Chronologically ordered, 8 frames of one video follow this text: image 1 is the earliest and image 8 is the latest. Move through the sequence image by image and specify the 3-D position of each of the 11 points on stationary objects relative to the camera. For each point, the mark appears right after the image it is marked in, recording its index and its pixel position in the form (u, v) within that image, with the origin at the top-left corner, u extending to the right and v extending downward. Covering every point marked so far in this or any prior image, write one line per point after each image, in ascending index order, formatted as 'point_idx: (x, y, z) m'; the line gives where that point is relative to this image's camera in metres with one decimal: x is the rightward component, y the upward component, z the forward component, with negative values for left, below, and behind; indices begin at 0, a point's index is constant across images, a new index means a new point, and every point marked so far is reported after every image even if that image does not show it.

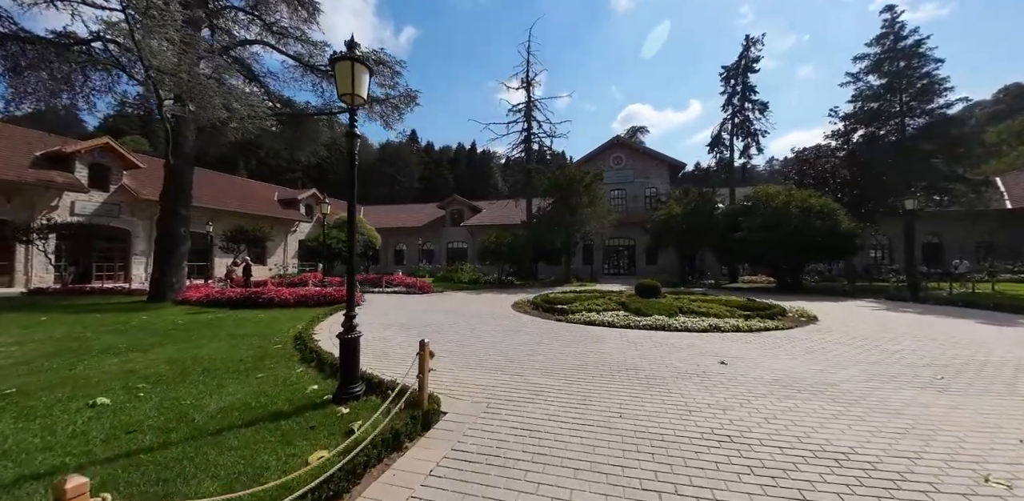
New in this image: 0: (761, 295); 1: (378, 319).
0: (+10.5, -1.8, +15.5) m
1: (-2.9, -1.5, +7.8) m
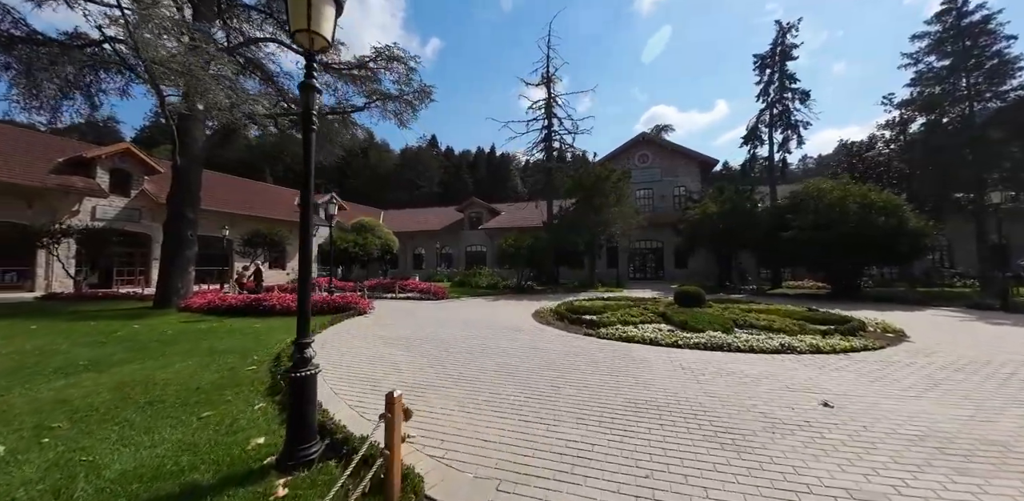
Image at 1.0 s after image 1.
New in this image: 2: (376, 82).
0: (+11.2, -1.9, +13.8) m
1: (-2.5, -1.5, +6.9) m
2: (-5.7, +7.0, +15.8) m
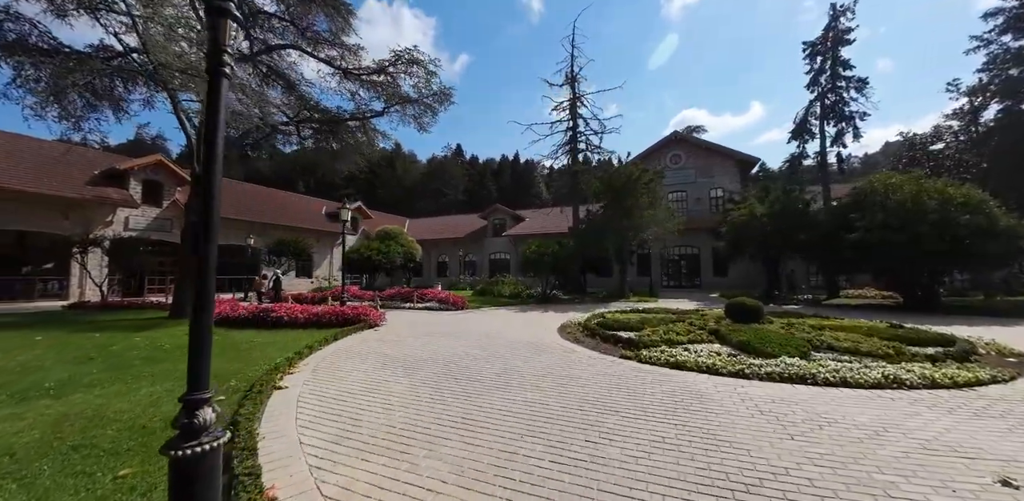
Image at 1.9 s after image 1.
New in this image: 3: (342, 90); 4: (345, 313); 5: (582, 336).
0: (+12.0, -2.1, +12.0) m
1: (-2.1, -1.6, +6.1) m
2: (-4.8, +6.7, +15.3) m
3: (-7.3, +6.8, +16.0) m
4: (-3.9, -1.5, +8.7) m
5: (+1.3, -1.6, +6.7) m
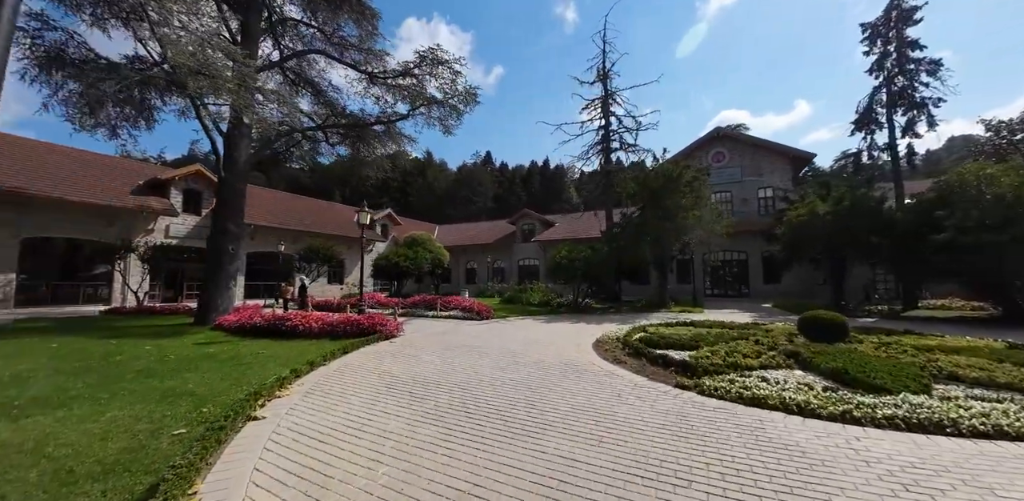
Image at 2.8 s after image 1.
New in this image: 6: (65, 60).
0: (+12.9, -2.2, +10.1) m
1: (-1.8, -1.7, +5.3) m
2: (-3.7, +6.5, +14.9) m
3: (-6.1, +6.6, +15.8) m
4: (-3.3, -1.6, +8.1) m
5: (+1.7, -1.6, +5.7) m
6: (-13.2, +5.6, +11.0) m
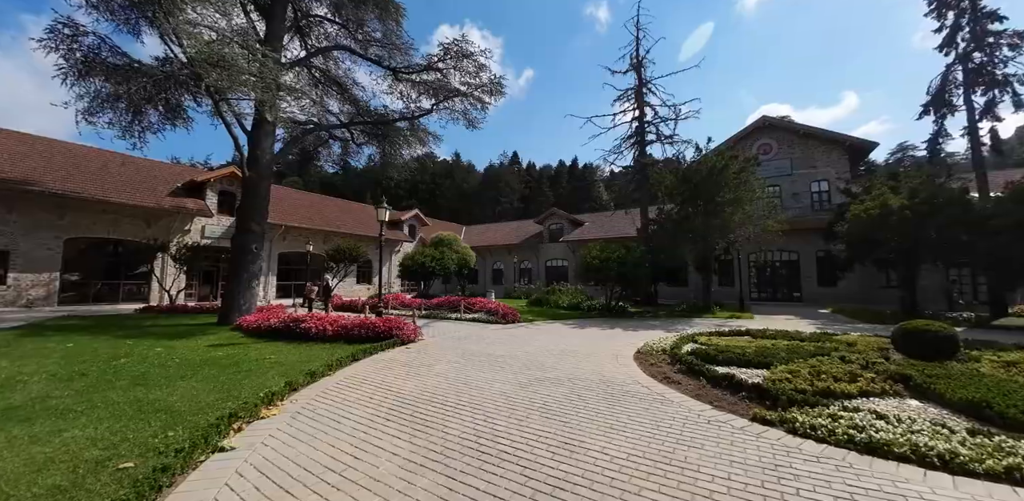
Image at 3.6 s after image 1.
0: (+13.5, -2.1, +8.3) m
1: (-1.4, -1.6, +4.6) m
2: (-2.6, +6.5, +14.4) m
3: (-5.0, +6.6, +15.5) m
4: (-2.8, -1.5, +7.5) m
5: (+2.1, -1.6, +4.8) m
6: (-12.4, +5.6, +11.2) m
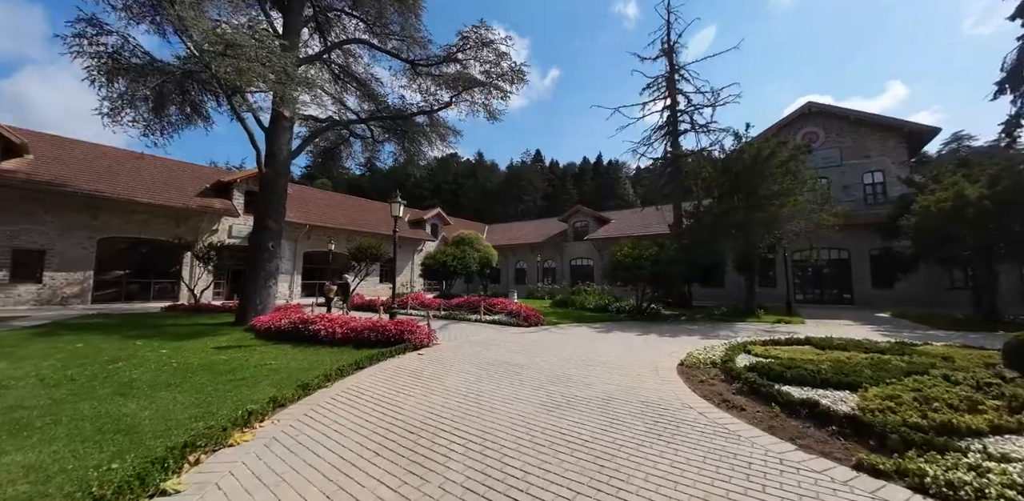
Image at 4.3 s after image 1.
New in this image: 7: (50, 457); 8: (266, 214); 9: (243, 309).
0: (+14.0, -2.0, +6.7) m
1: (-1.2, -1.6, +4.0) m
2: (-1.8, +6.6, +13.8) m
3: (-4.1, +6.7, +15.0) m
4: (-2.4, -1.5, +6.9) m
5: (+2.3, -1.5, +3.9) m
6: (-11.8, +5.7, +11.2) m
7: (-3.3, -1.5, +2.7) m
8: (-7.5, +1.1, +11.2) m
9: (-7.9, -1.7, +10.9) m
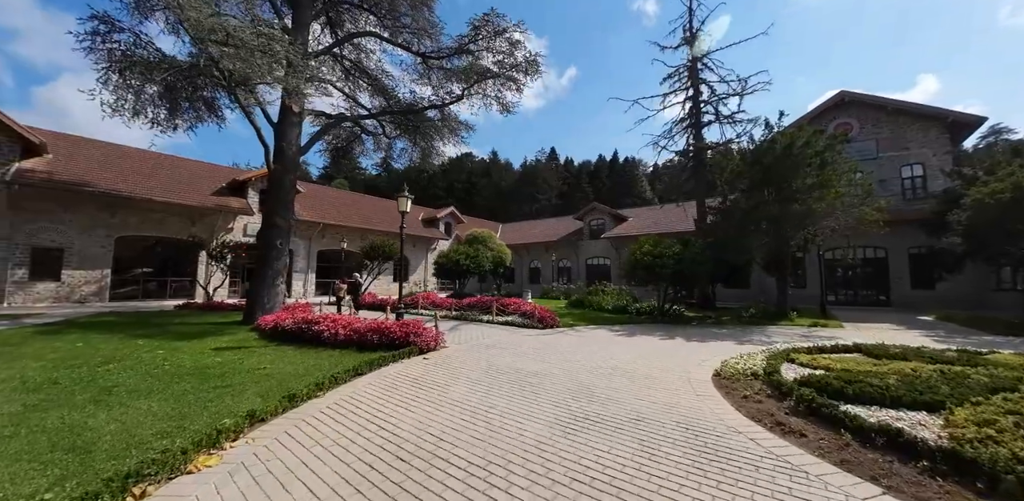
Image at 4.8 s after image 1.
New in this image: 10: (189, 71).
0: (+14.2, -2.0, +5.7) m
1: (-1.1, -1.5, +3.5) m
2: (-1.3, +6.6, +13.4) m
3: (-3.5, +6.7, +14.7) m
4: (-2.1, -1.4, +6.5) m
5: (+2.4, -1.4, +3.3) m
6: (-11.4, +5.7, +11.1) m
7: (-3.3, -1.4, +2.3) m
8: (-7.1, +1.2, +11.0) m
9: (-7.5, -1.6, +10.7) m
10: (-9.6, +5.4, +11.1) m
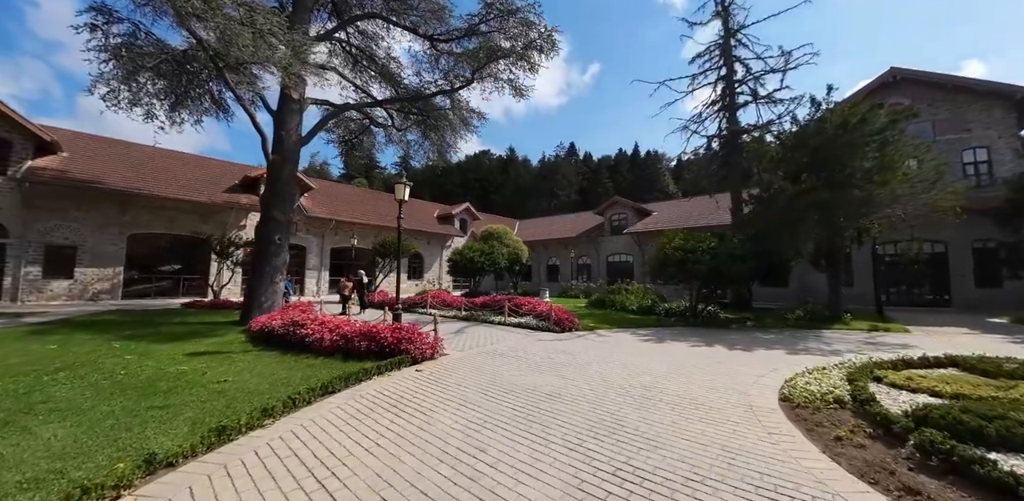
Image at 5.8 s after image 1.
0: (+14.3, -1.8, +4.0) m
1: (-1.1, -1.4, +2.7) m
2: (-0.8, +6.8, +12.5) m
3: (-3.0, +6.9, +13.9) m
4: (-2.0, -1.3, +5.7) m
5: (+2.4, -1.3, +2.3) m
6: (-11.0, +5.8, +10.8) m
7: (-3.3, -1.4, +1.6) m
8: (-6.7, +1.3, +10.4) m
9: (-7.2, -1.5, +10.1) m
10: (-9.3, +5.5, +10.6) m
